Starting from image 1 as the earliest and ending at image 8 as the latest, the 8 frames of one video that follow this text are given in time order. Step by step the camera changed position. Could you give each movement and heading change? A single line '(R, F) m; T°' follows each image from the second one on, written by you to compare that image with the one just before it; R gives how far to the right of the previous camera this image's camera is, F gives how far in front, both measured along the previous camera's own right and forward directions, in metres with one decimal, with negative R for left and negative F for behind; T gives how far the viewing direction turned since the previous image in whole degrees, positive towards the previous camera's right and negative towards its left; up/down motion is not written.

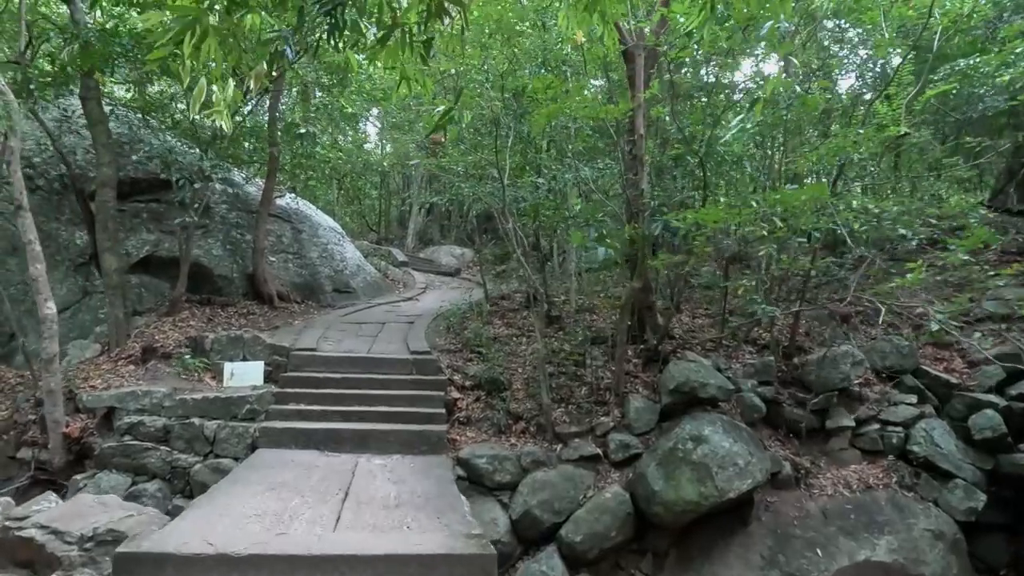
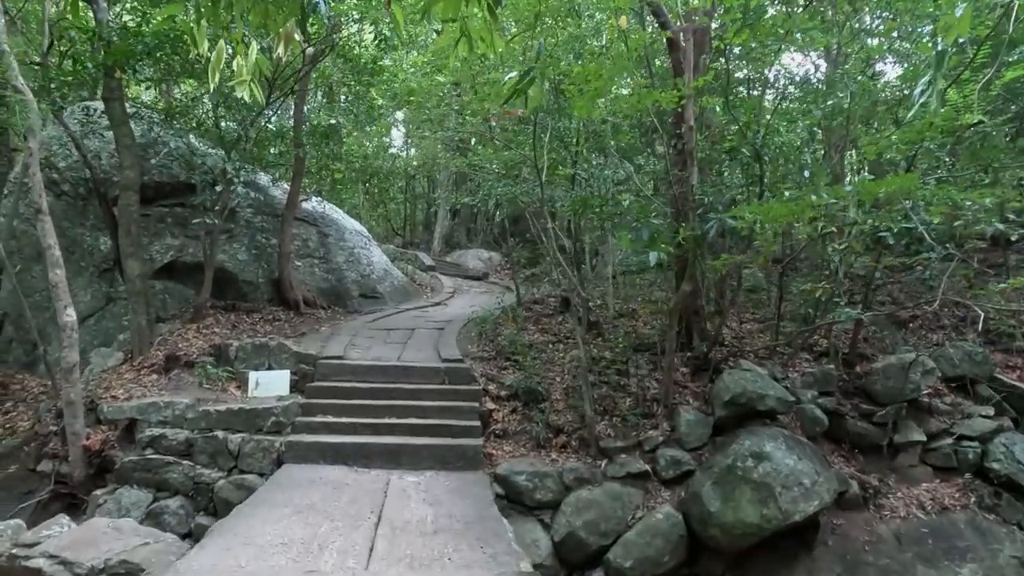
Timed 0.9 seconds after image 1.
(-0.1, +0.3) m; -2°
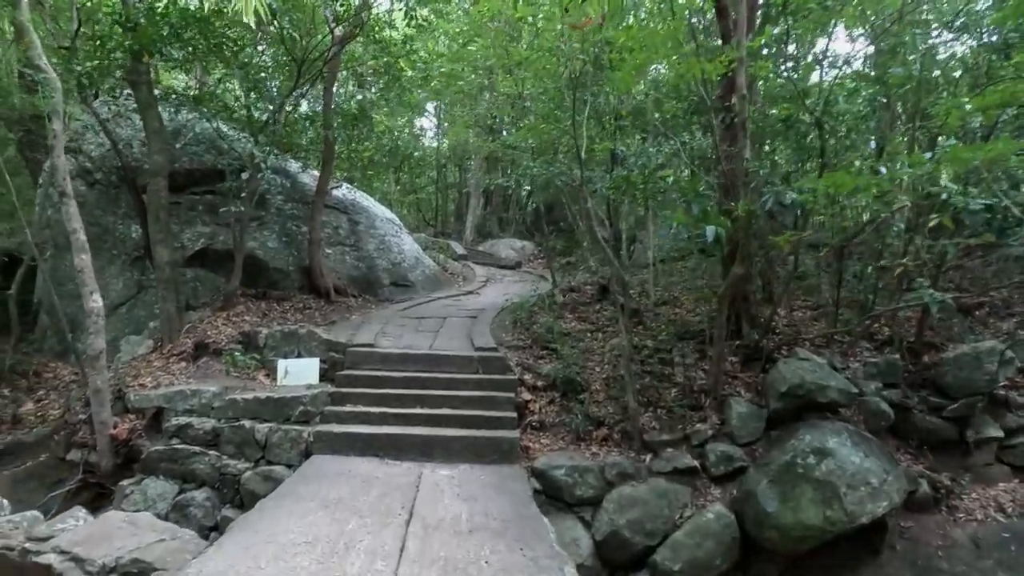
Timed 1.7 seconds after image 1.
(0.0, +0.3) m; -3°
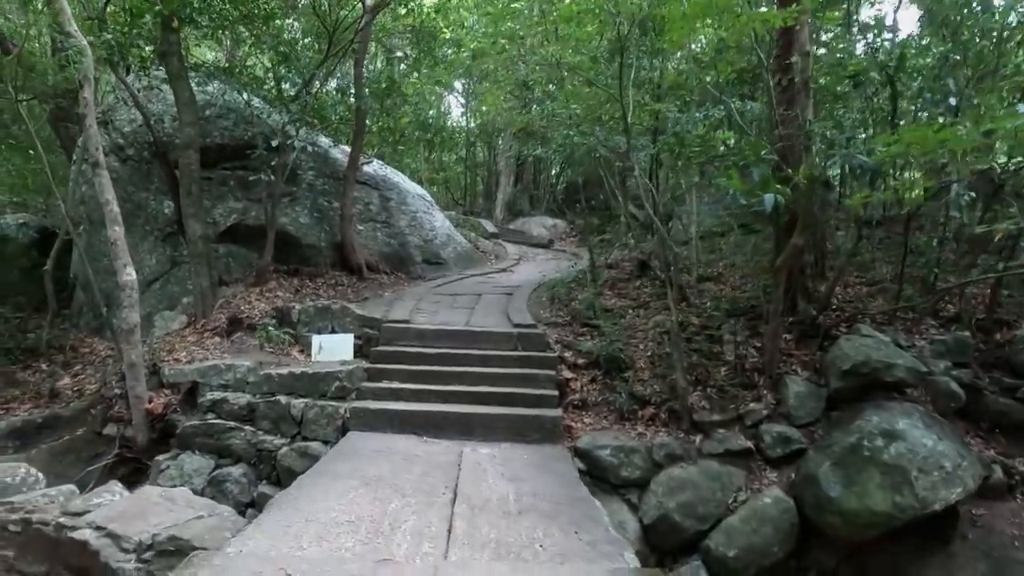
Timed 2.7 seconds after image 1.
(-0.1, +0.2) m; -2°
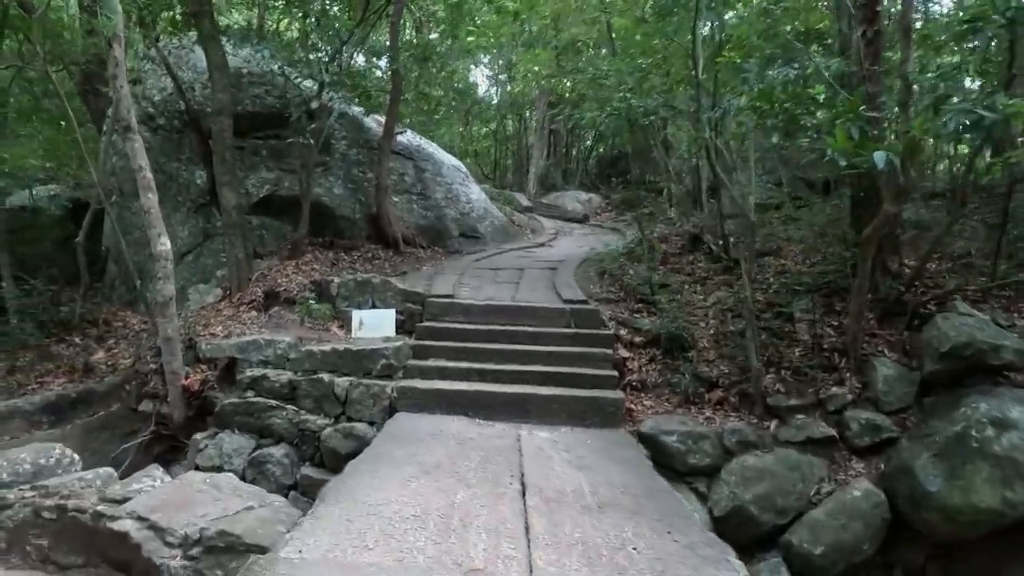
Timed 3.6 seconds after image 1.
(-0.2, +0.3) m; -2°
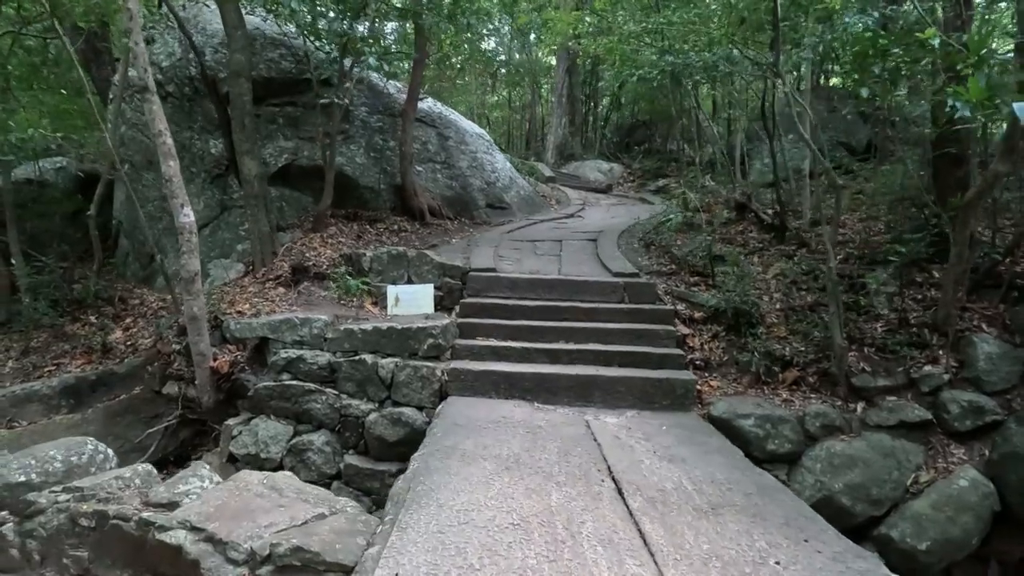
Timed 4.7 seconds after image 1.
(-0.3, +0.3) m; 0°
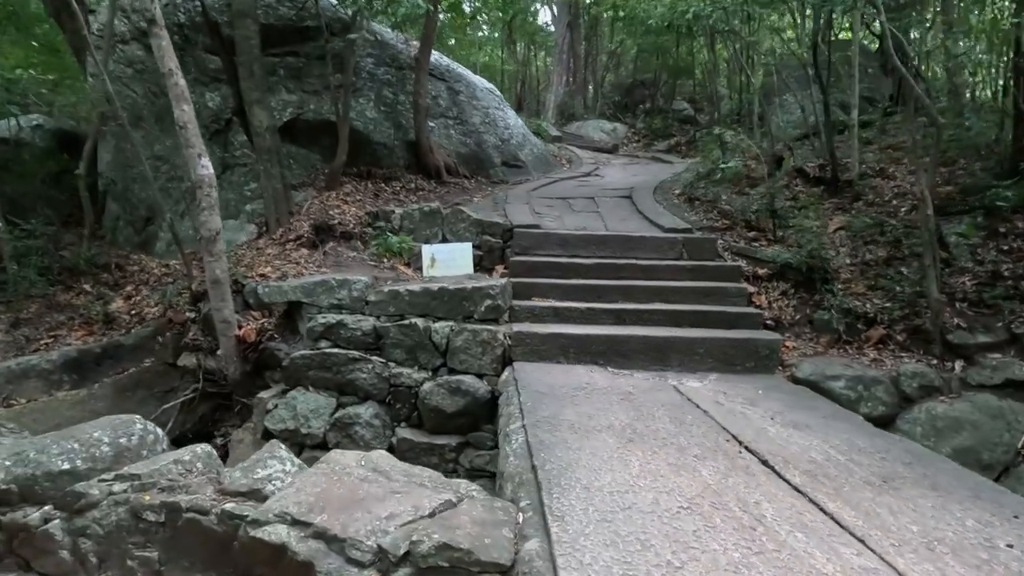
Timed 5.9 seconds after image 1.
(-0.5, +0.4) m; +2°
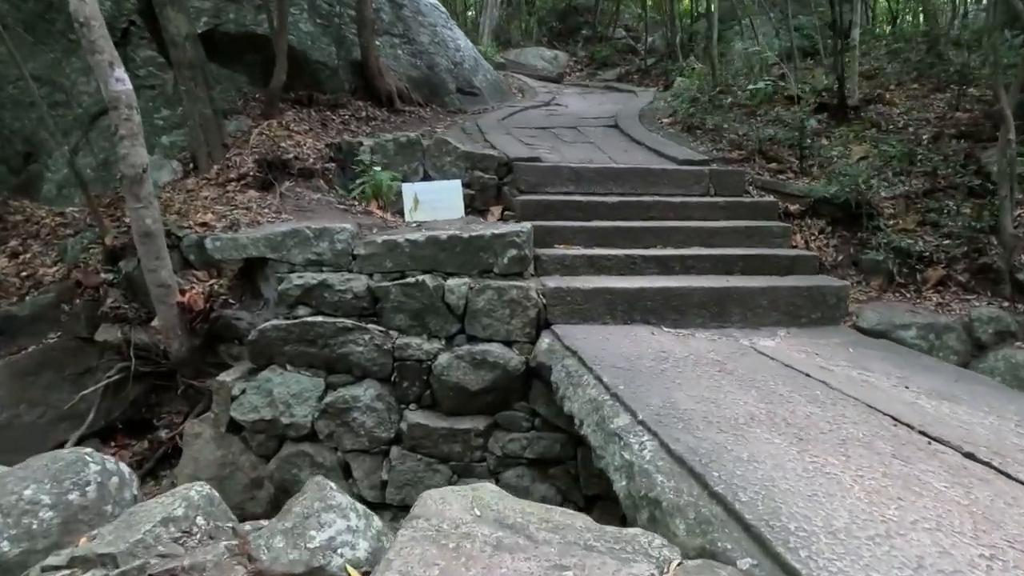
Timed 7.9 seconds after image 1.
(-0.5, +0.7) m; +8°
